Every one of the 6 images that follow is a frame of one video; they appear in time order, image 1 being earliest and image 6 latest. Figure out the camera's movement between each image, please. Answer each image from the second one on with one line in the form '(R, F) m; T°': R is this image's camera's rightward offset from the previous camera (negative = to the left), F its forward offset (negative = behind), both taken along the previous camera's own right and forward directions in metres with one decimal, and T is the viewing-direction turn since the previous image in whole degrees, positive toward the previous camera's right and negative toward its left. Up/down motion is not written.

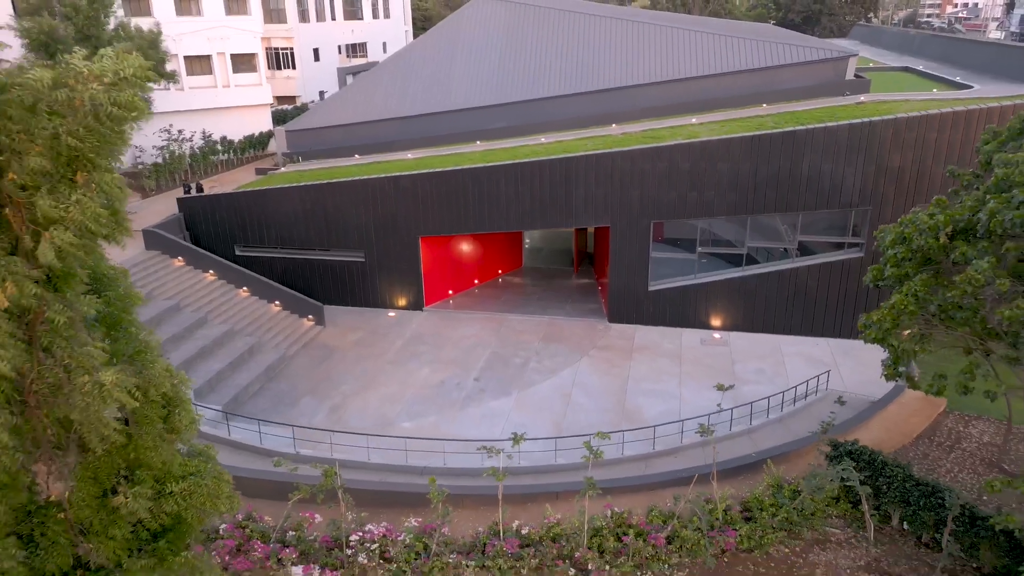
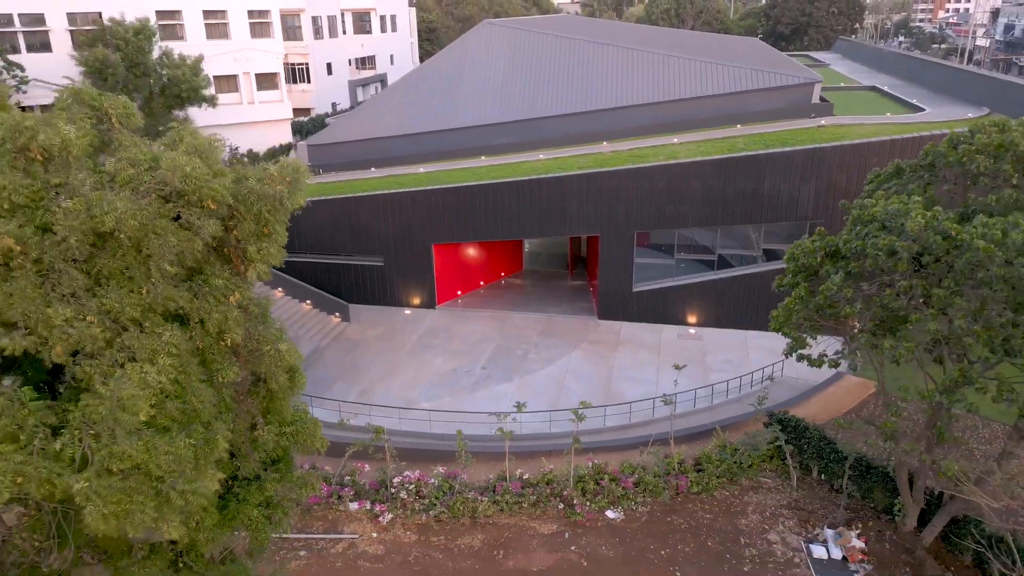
(-0.1, -2.7) m; 0°
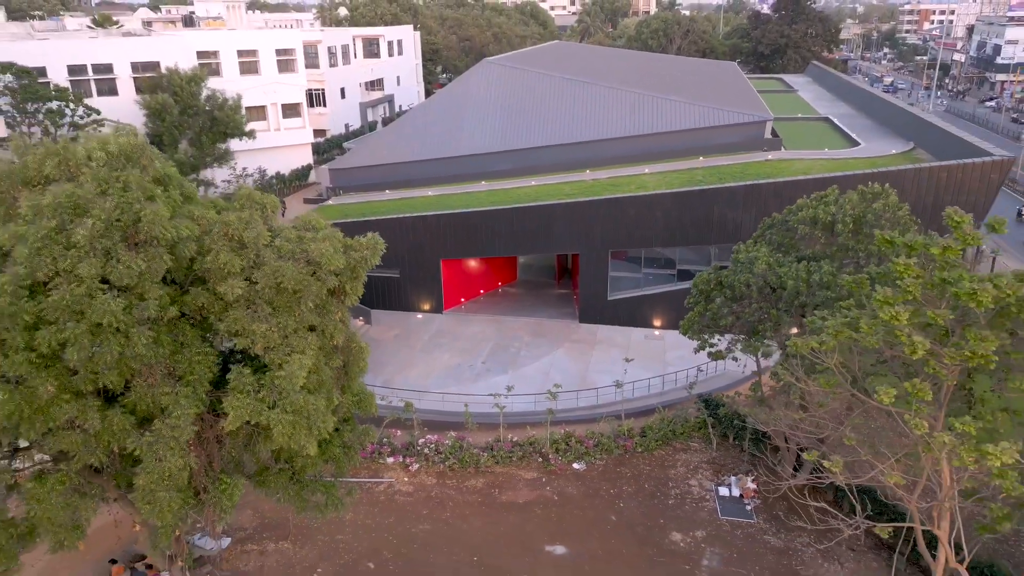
(+0.1, -4.2) m; 0°
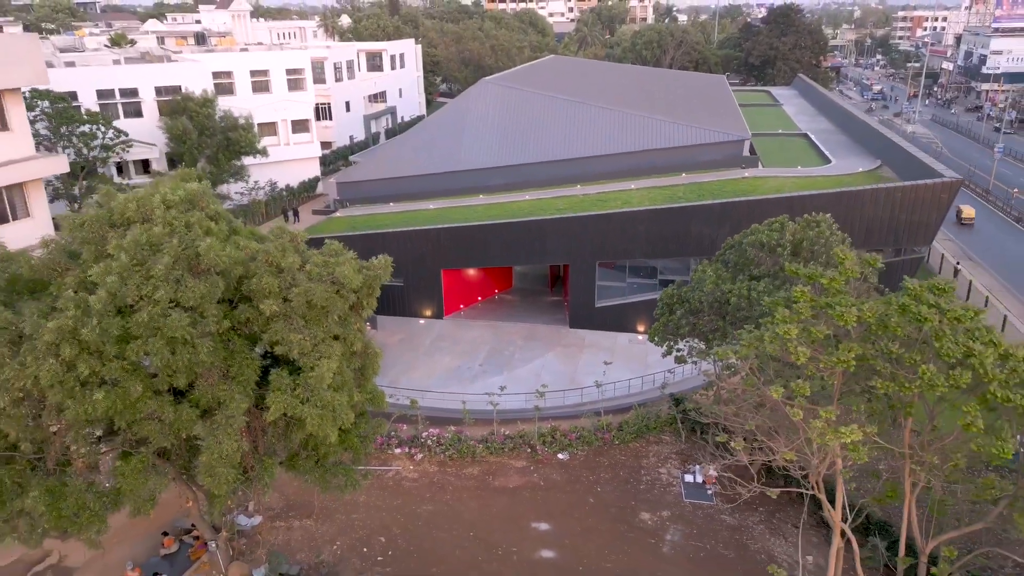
(+0.2, -2.2) m; 0°
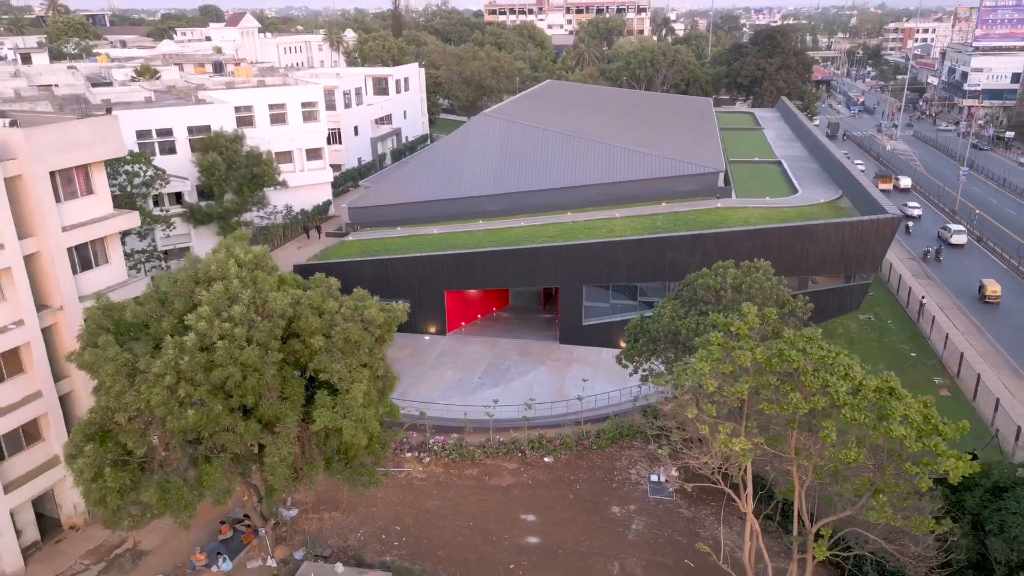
(+0.3, -3.2) m; 0°
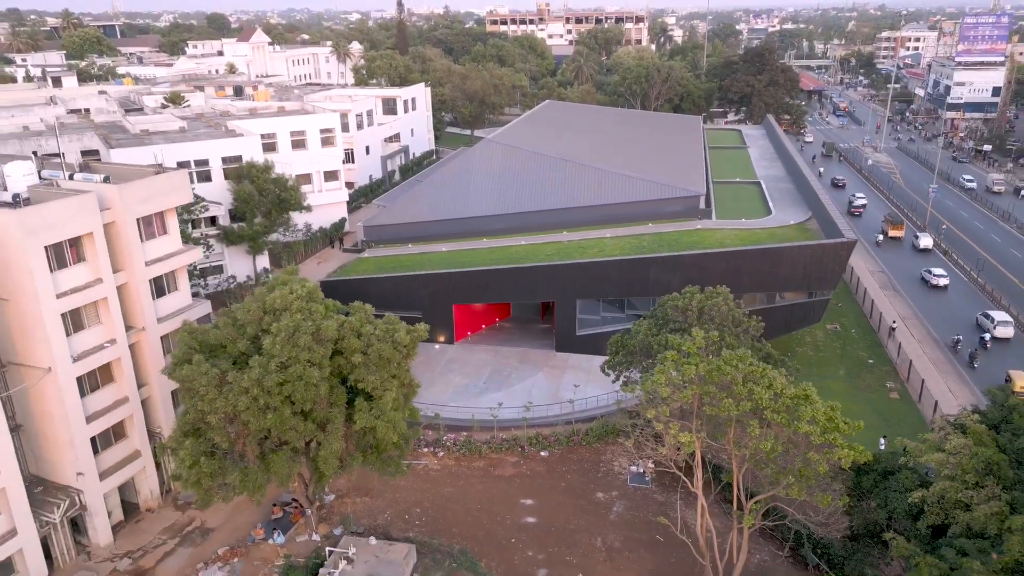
(0.0, -3.7) m; 0°
